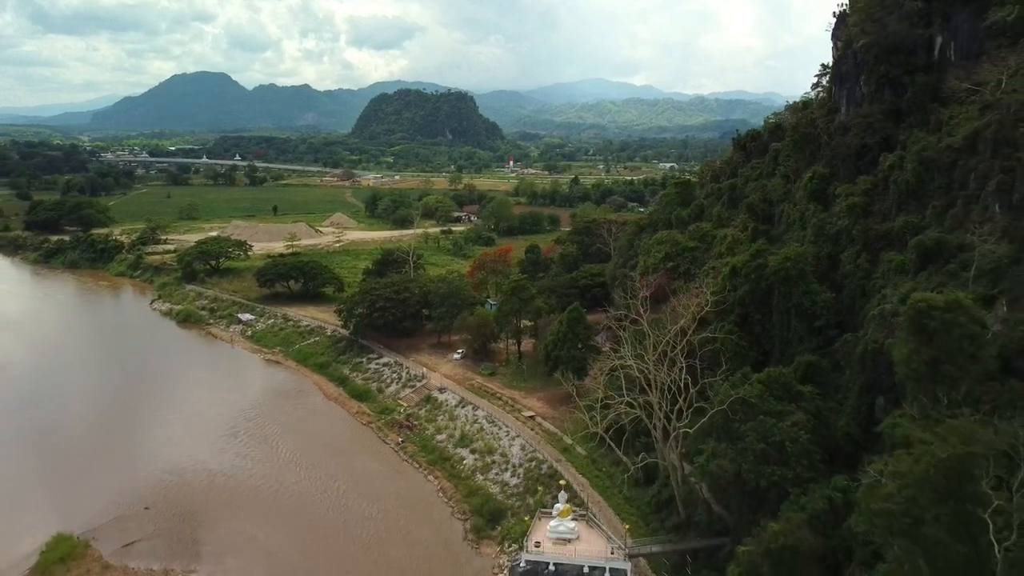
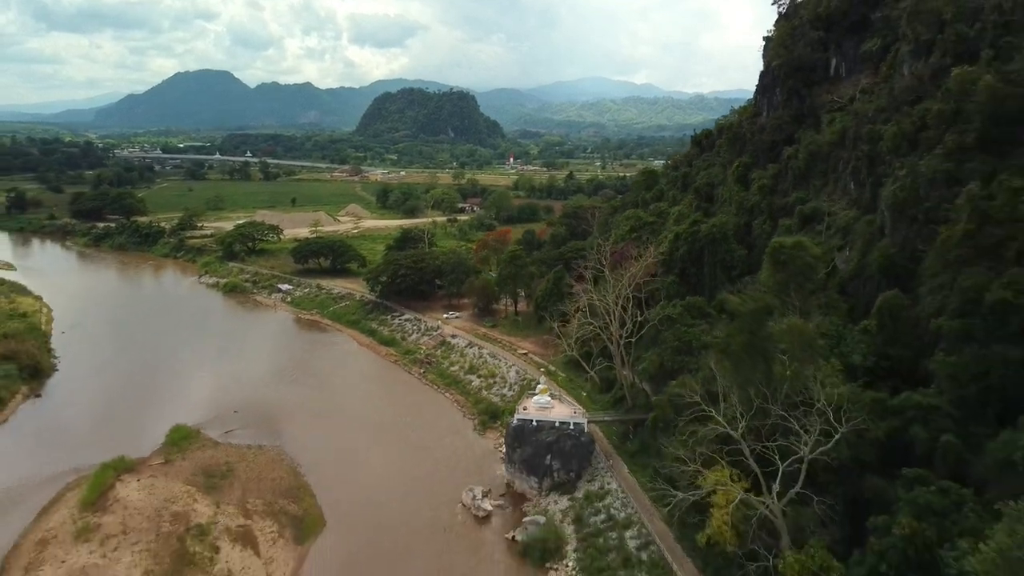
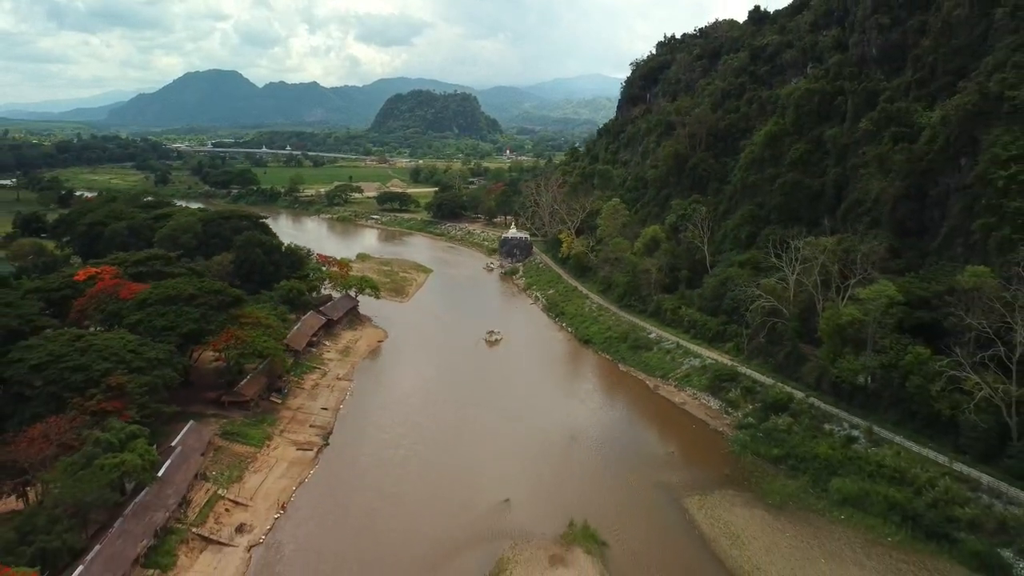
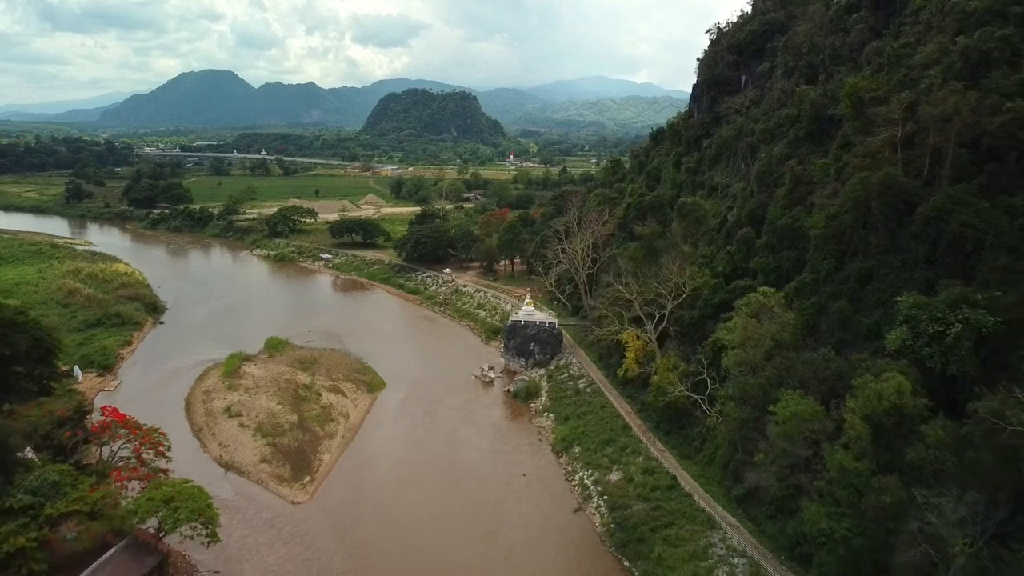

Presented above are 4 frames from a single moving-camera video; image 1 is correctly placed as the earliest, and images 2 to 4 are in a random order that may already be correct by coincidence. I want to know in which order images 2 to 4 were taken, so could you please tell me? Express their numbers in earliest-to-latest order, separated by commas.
2, 4, 3
